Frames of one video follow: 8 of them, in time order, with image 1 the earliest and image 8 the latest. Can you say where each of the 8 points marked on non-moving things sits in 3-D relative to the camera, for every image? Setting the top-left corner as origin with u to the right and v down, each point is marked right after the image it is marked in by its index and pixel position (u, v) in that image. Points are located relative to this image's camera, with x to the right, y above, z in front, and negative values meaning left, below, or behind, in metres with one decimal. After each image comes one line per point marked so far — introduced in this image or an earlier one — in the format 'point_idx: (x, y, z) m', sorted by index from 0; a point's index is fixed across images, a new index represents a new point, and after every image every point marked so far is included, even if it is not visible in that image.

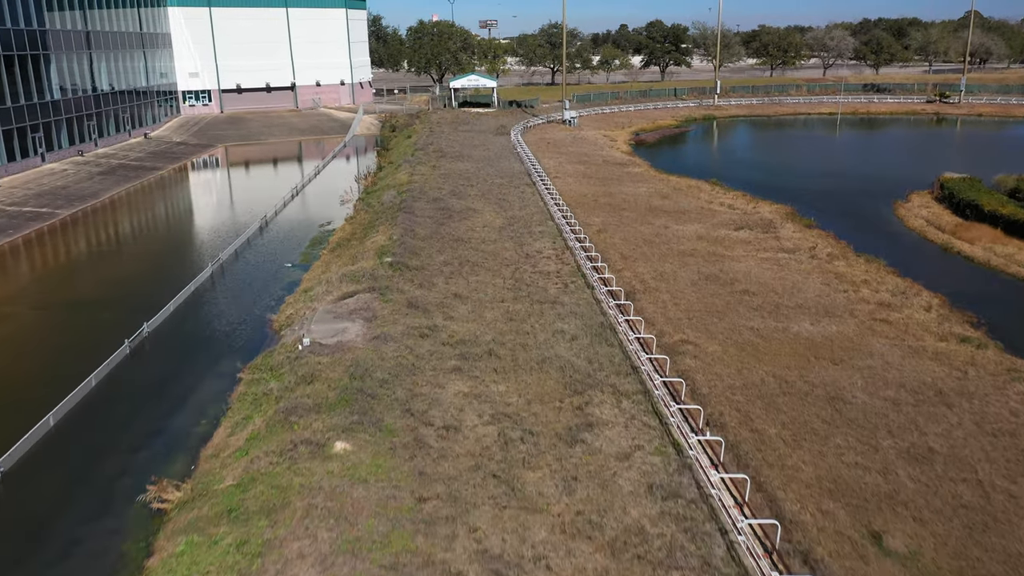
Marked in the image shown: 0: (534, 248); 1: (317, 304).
0: (+0.5, +0.9, +19.3) m
1: (-3.7, -0.3, +15.3) m
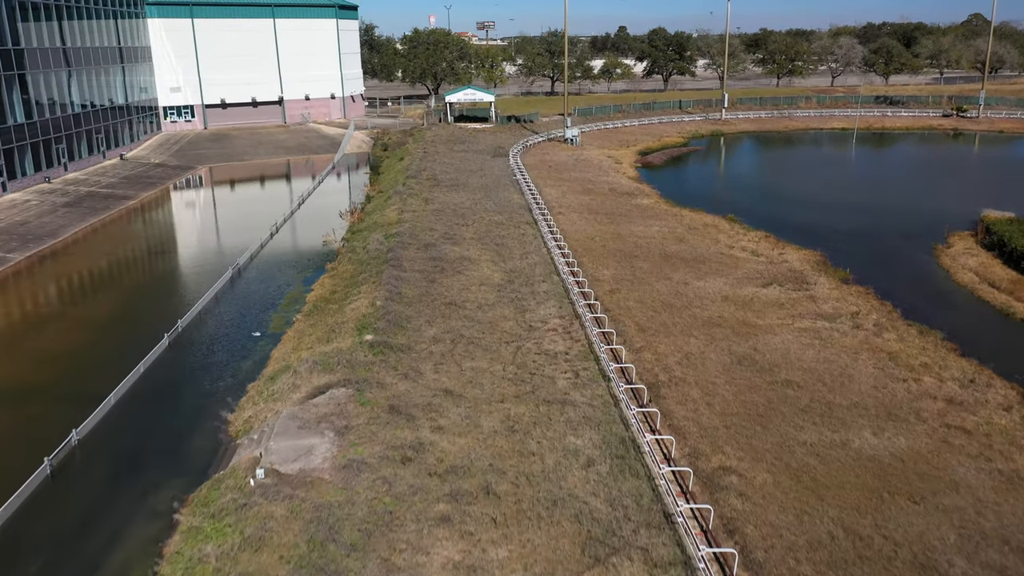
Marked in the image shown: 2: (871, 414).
0: (+0.6, -0.6, +16.9) m
1: (-3.6, -1.8, +12.9) m
2: (+5.6, -2.0, +12.8) m
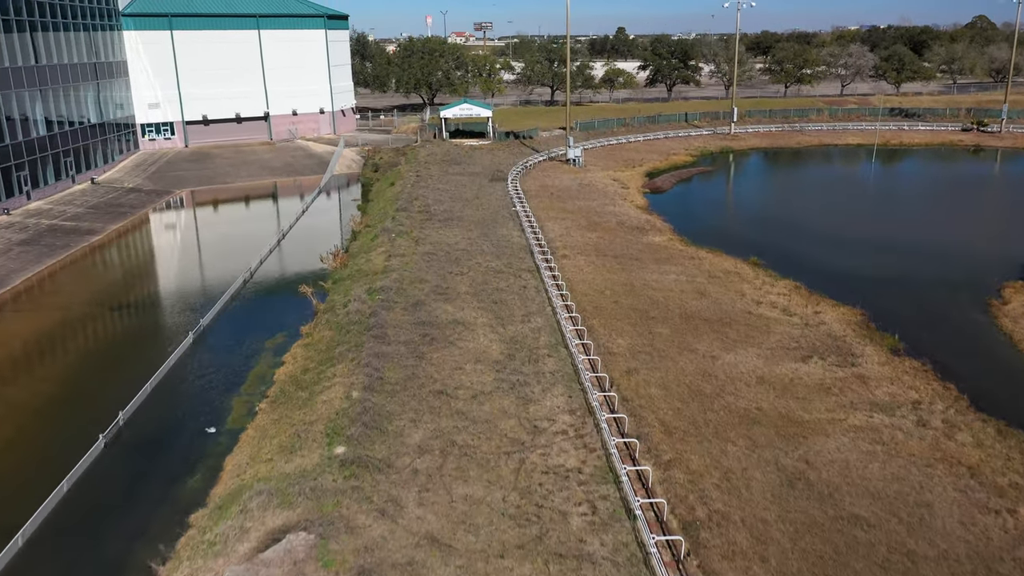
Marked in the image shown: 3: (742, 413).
0: (+0.6, -2.1, +14.2) m
1: (-3.6, -3.4, +10.2) m
2: (+5.6, -3.5, +10.1) m
3: (+4.0, -2.2, +14.3) m
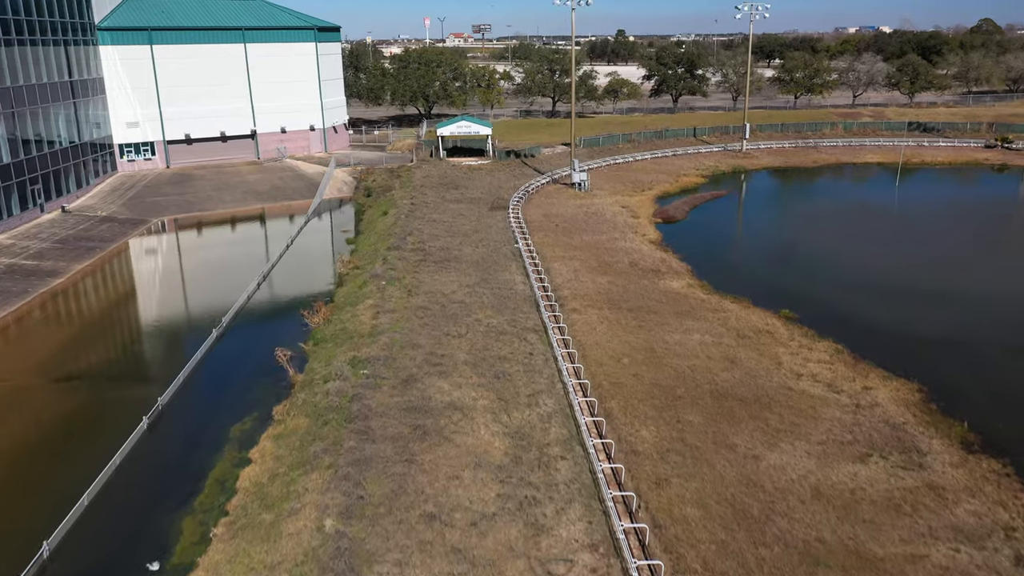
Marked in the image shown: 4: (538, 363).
0: (+0.7, -3.7, +11.6) m
1: (-3.5, -4.9, +7.6) m
2: (+5.8, -5.0, +7.6) m
3: (+4.2, -3.7, +11.8) m
4: (+0.6, -1.7, +18.2) m
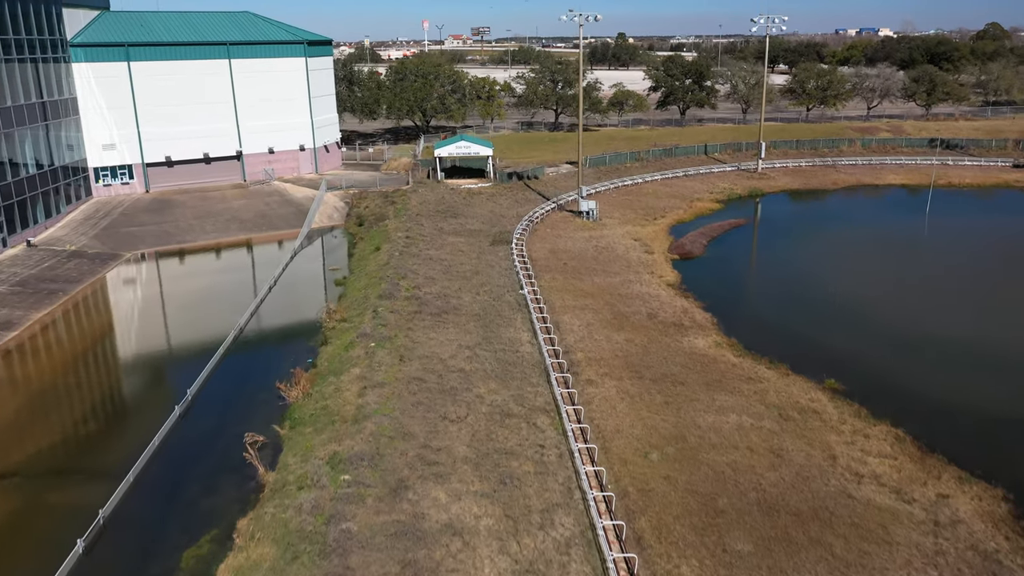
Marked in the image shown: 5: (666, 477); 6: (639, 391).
0: (+0.9, -5.2, +8.9) m
1: (-3.3, -6.5, +4.8) m
2: (+5.9, -6.6, +4.8) m
3: (+4.3, -5.3, +9.0) m
4: (+0.7, -3.3, +15.5) m
5: (+2.8, -3.5, +15.2) m
6: (+2.9, -2.4, +18.8) m
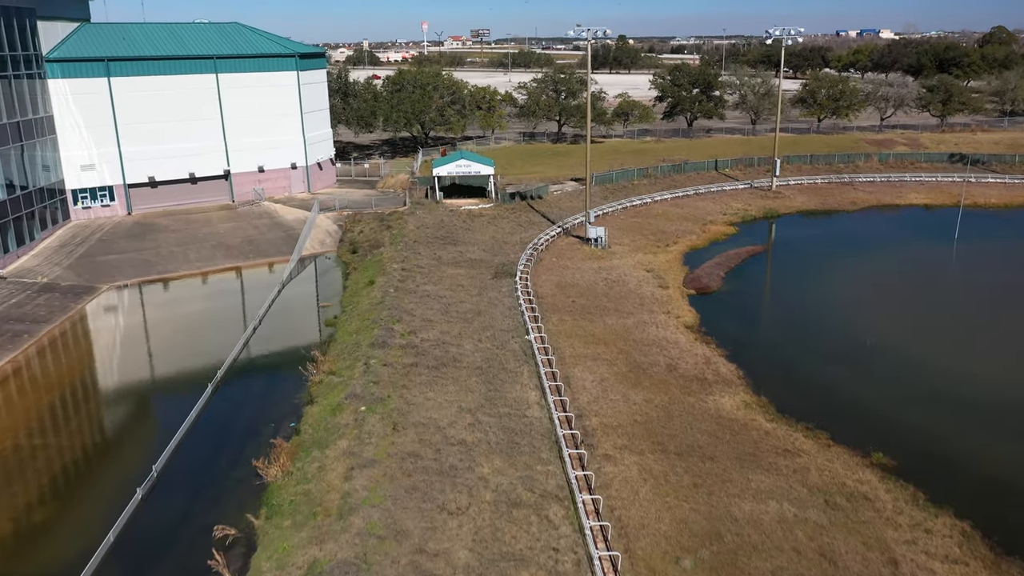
0: (+1.0, -6.6, +6.7) m
1: (-3.1, -7.8, +2.6) m
2: (+6.1, -7.9, +2.6) m
3: (+4.5, -6.6, +6.8) m
4: (+0.9, -4.6, +13.3) m
5: (+3.0, -4.8, +13.0) m
6: (+3.1, -3.7, +16.6) m
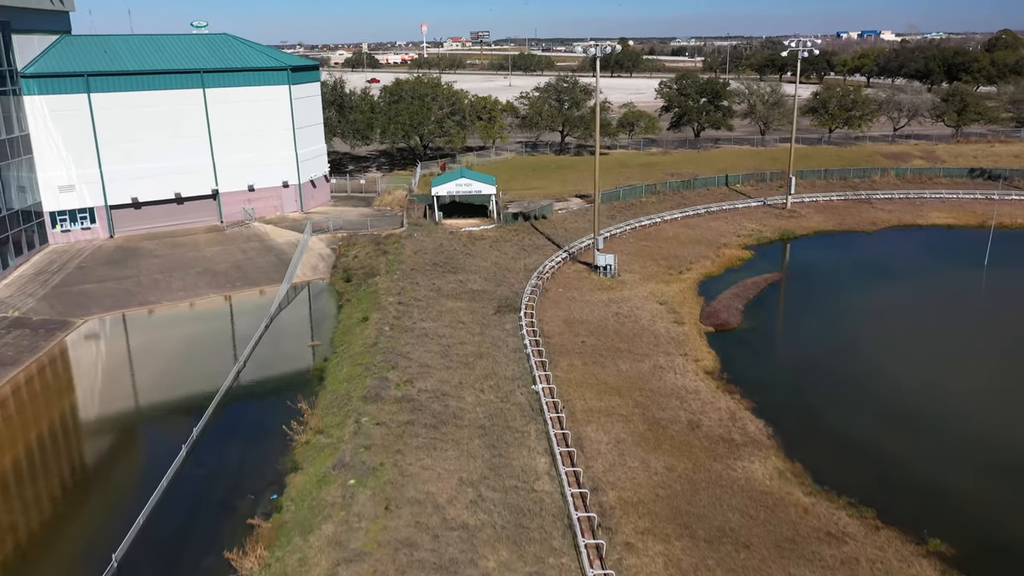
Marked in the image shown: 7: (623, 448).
0: (+1.2, -7.7, +4.6) m
1: (-3.0, -9.0, +0.6) m
2: (+6.3, -9.1, +0.6) m
3: (+4.6, -7.8, +4.8) m
4: (+1.0, -5.8, +11.2) m
5: (+3.1, -6.0, +10.9) m
6: (+3.2, -4.9, +14.6) m
7: (+2.5, -3.6, +18.7) m
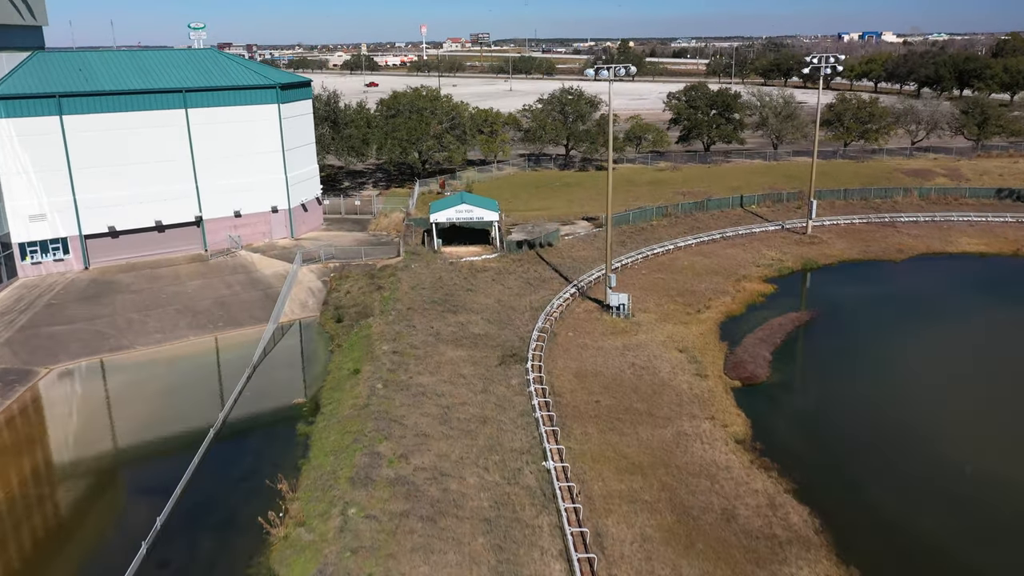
0: (+1.4, -9.3, +2.1) m
1: (-2.8, -10.5, -1.9) m
2: (+6.5, -10.6, -1.9) m
3: (+4.8, -9.3, +2.3) m
4: (+1.2, -7.3, +8.7) m
5: (+3.3, -7.5, +8.4) m
6: (+3.4, -6.4, +12.1) m
7: (+2.7, -5.1, +16.2) m
